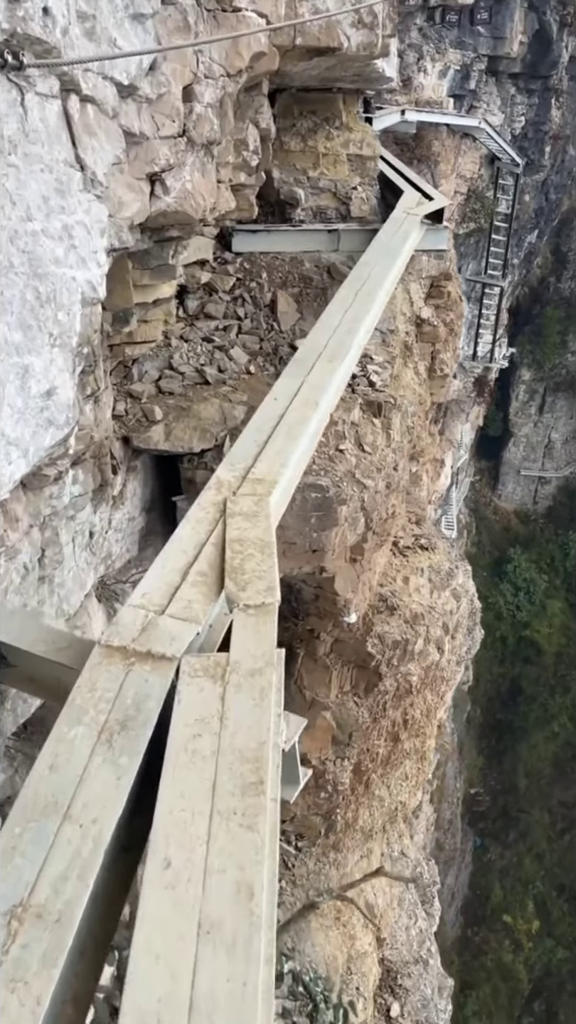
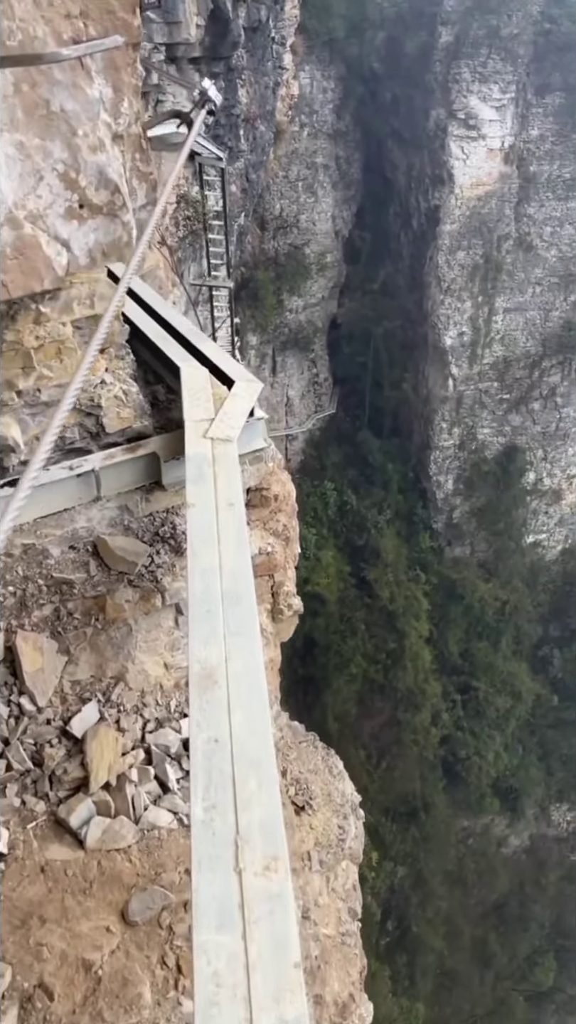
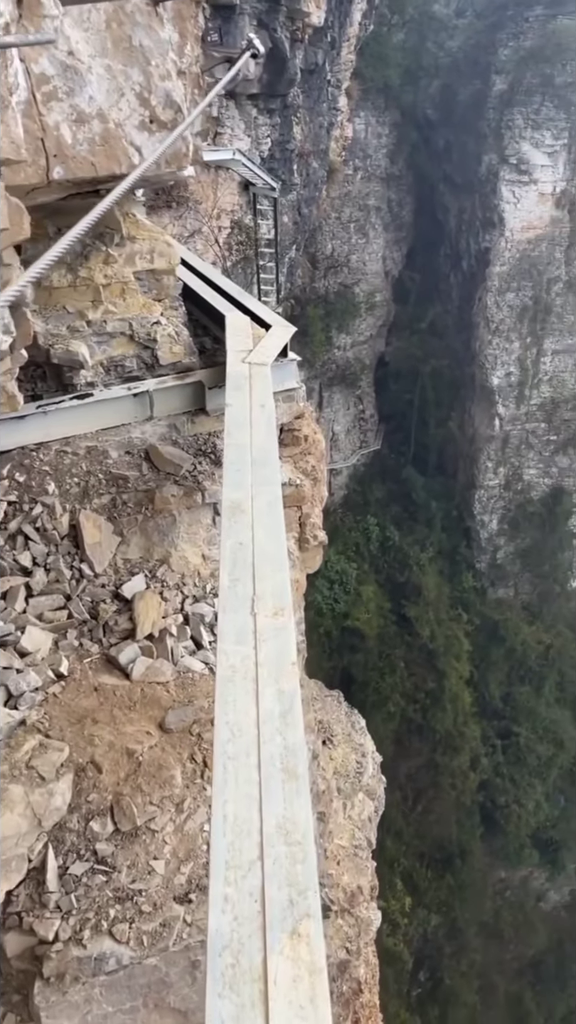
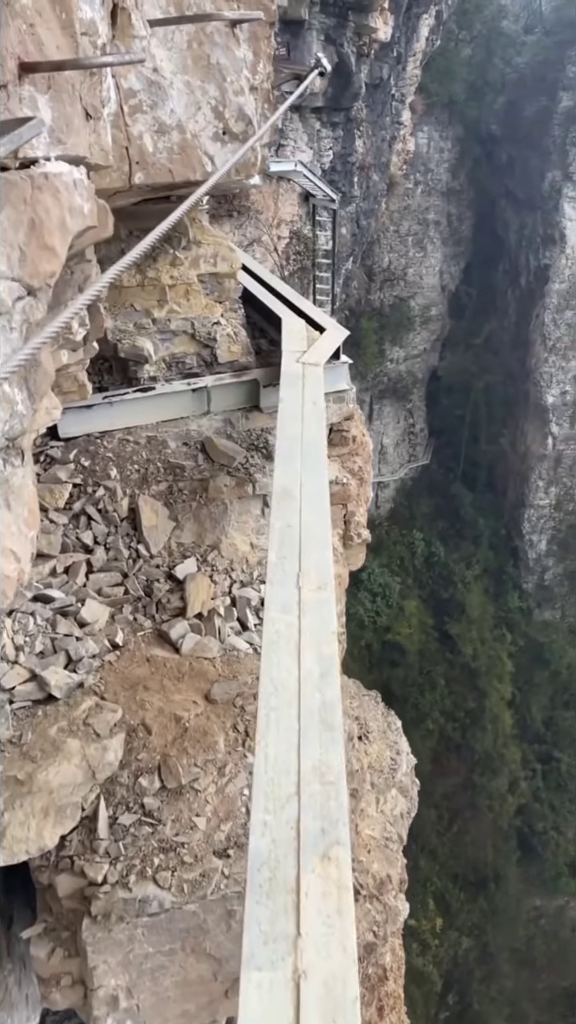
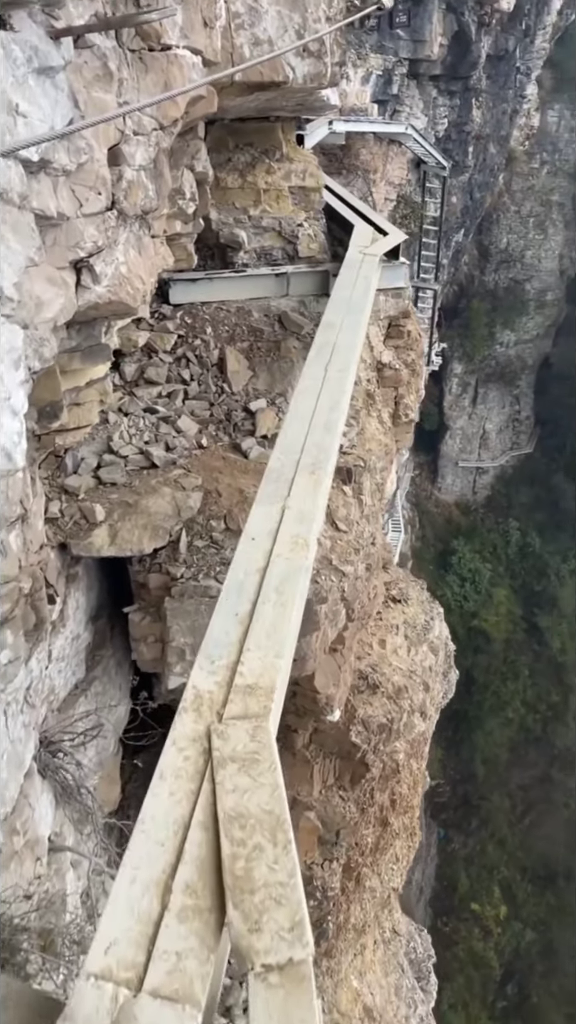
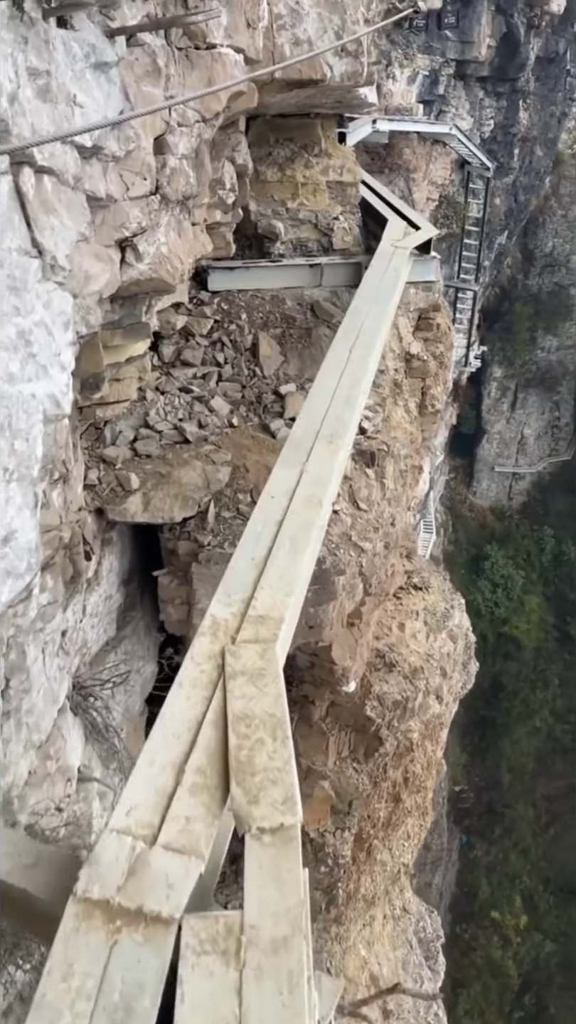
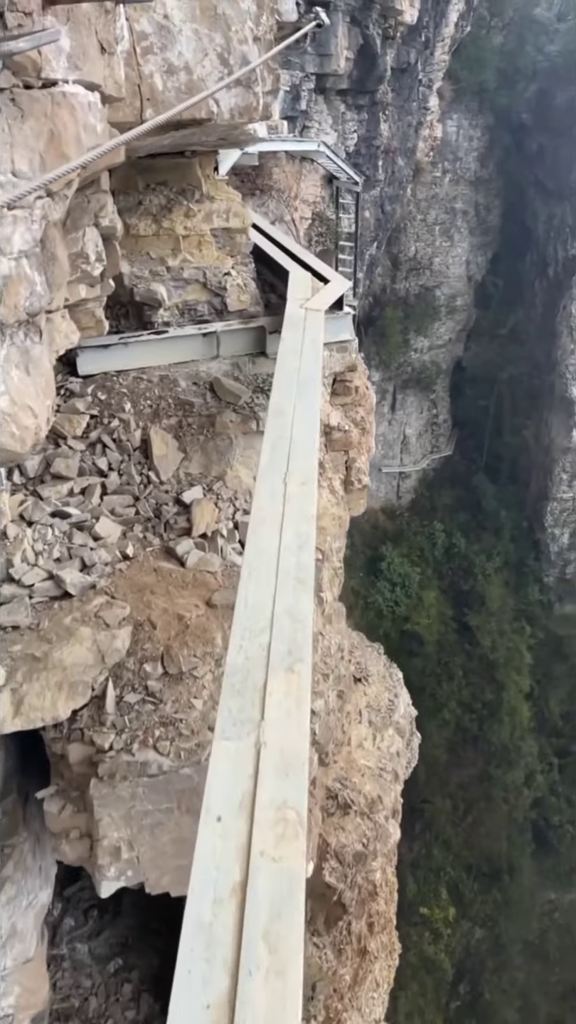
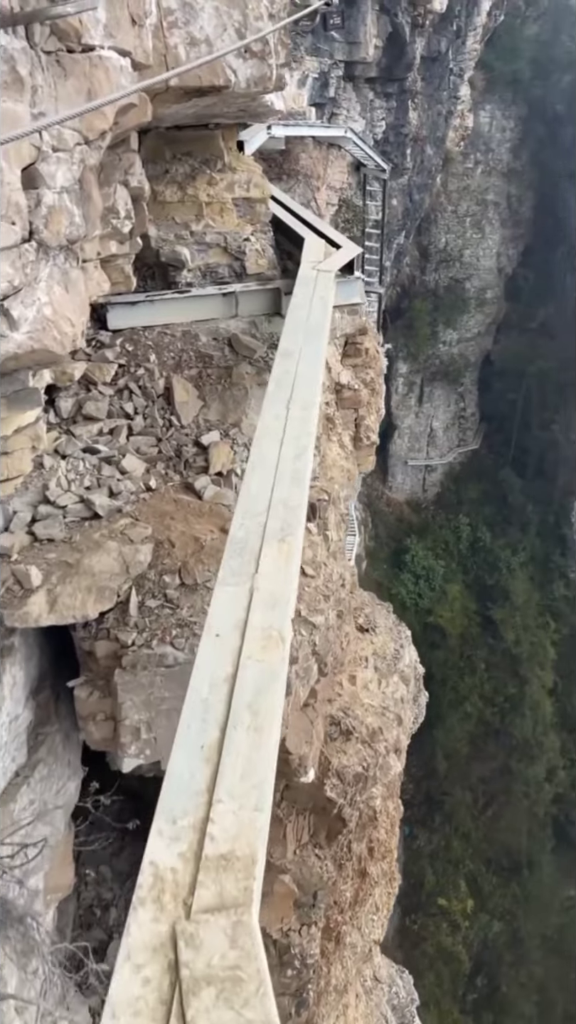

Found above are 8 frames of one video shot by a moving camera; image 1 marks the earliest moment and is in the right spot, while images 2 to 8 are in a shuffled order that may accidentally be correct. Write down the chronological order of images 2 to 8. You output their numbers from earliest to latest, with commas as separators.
6, 5, 8, 7, 4, 3, 2
